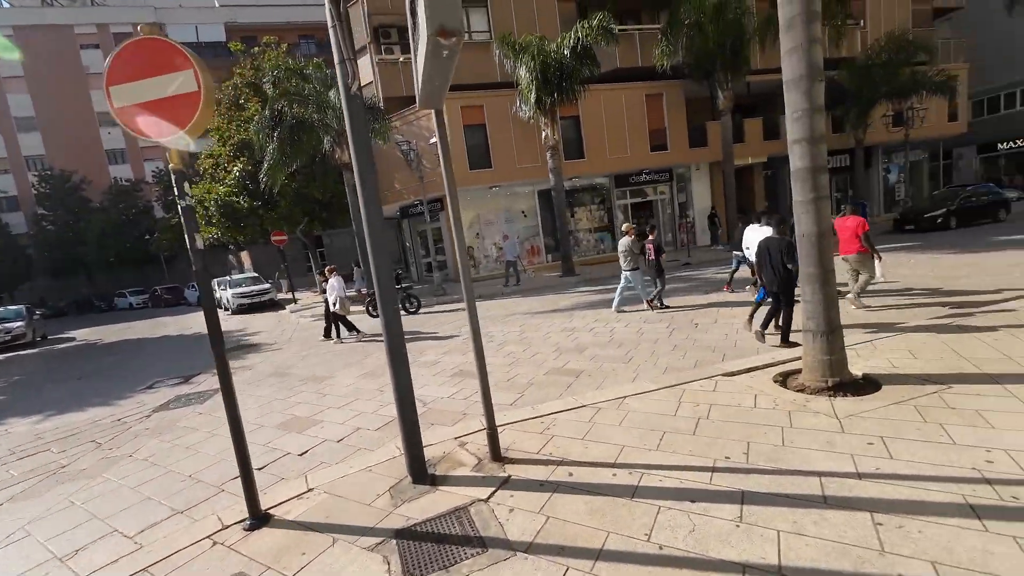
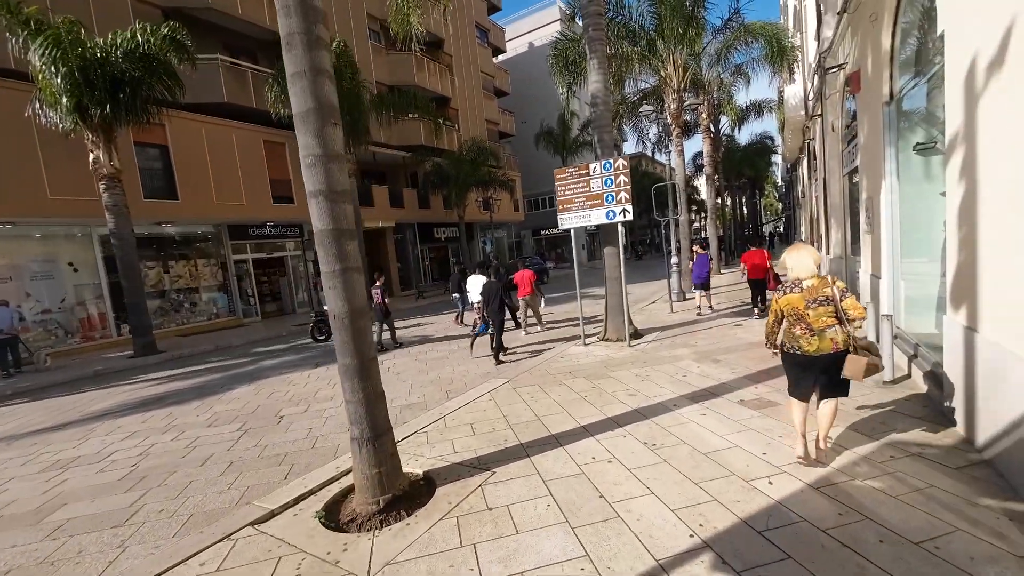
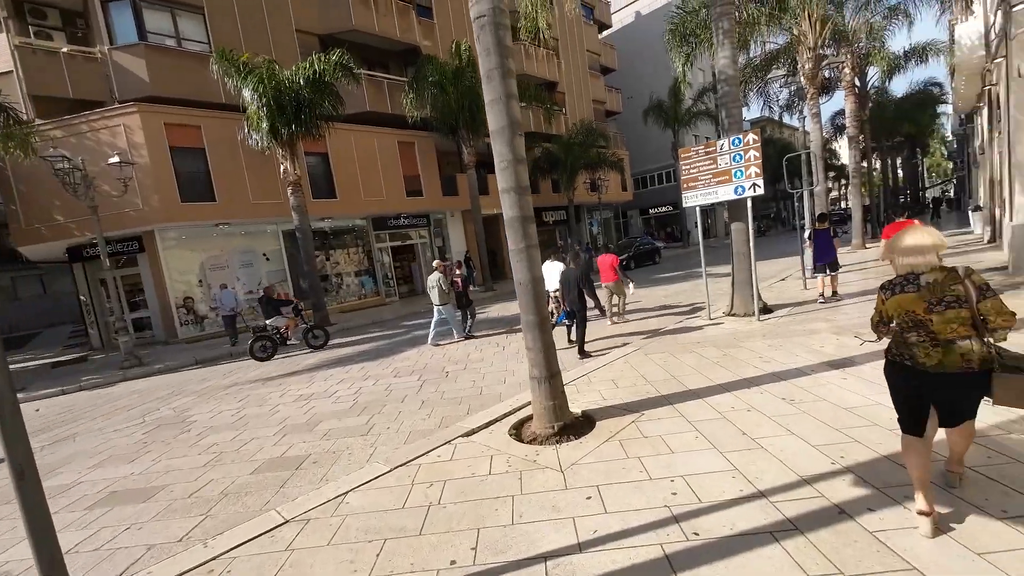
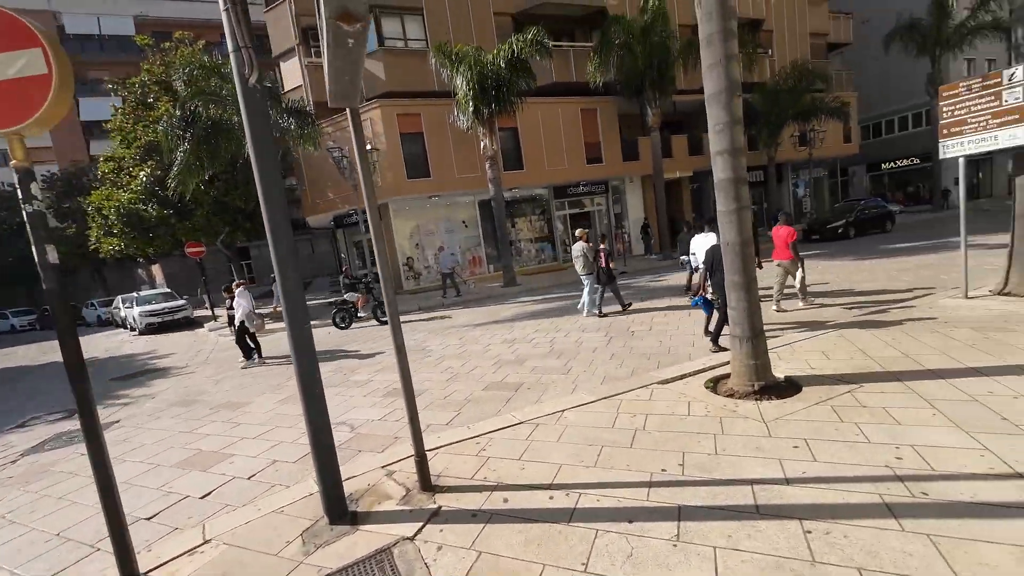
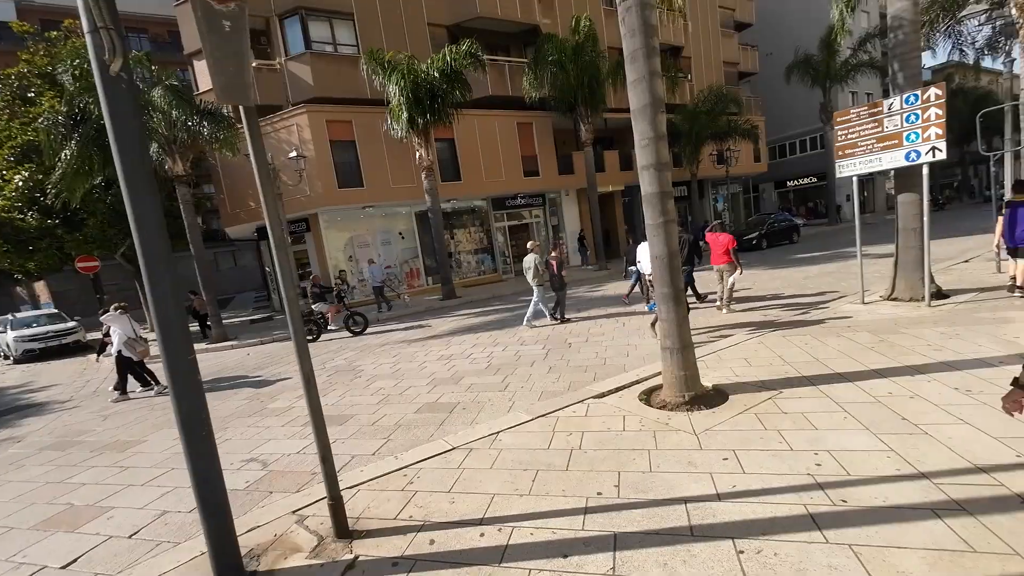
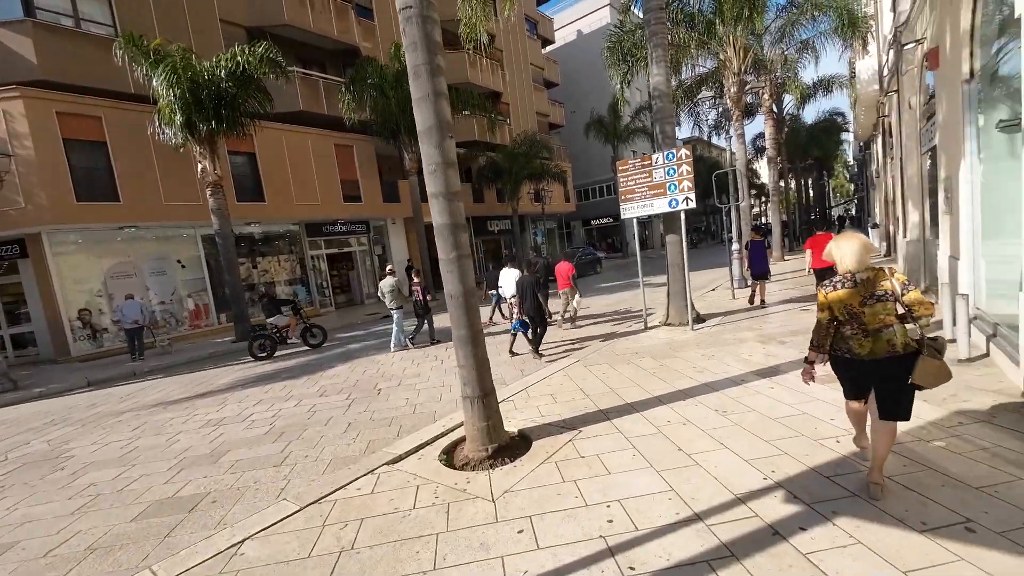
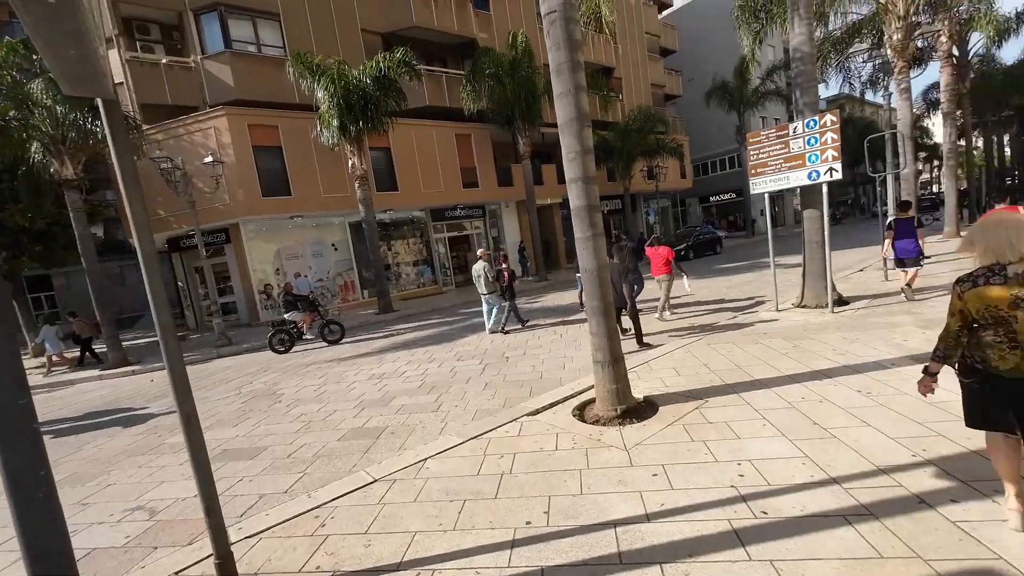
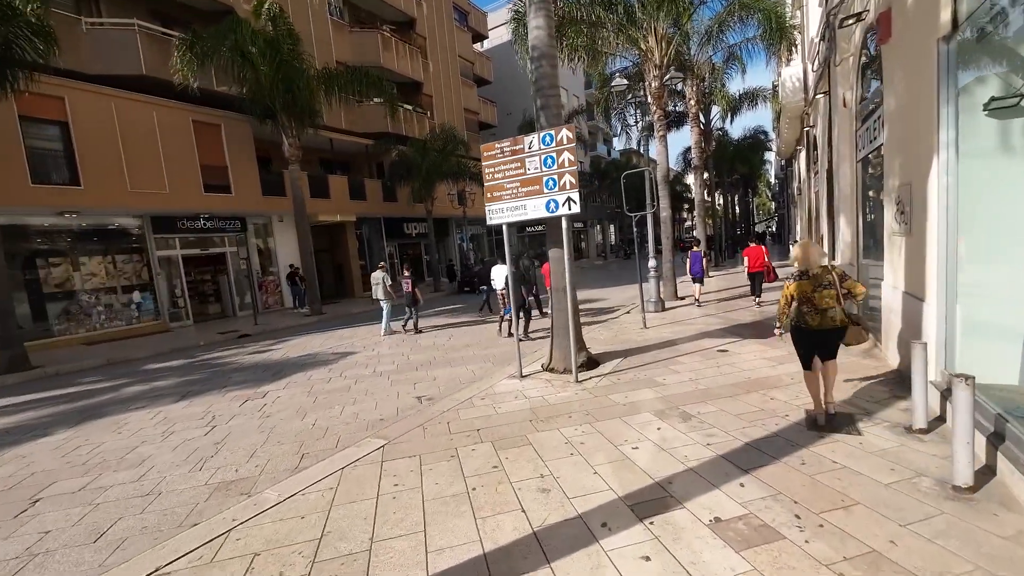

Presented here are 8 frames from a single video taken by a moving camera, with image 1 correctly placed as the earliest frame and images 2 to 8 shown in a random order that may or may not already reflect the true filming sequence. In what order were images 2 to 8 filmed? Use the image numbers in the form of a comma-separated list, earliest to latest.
4, 5, 7, 3, 6, 2, 8
